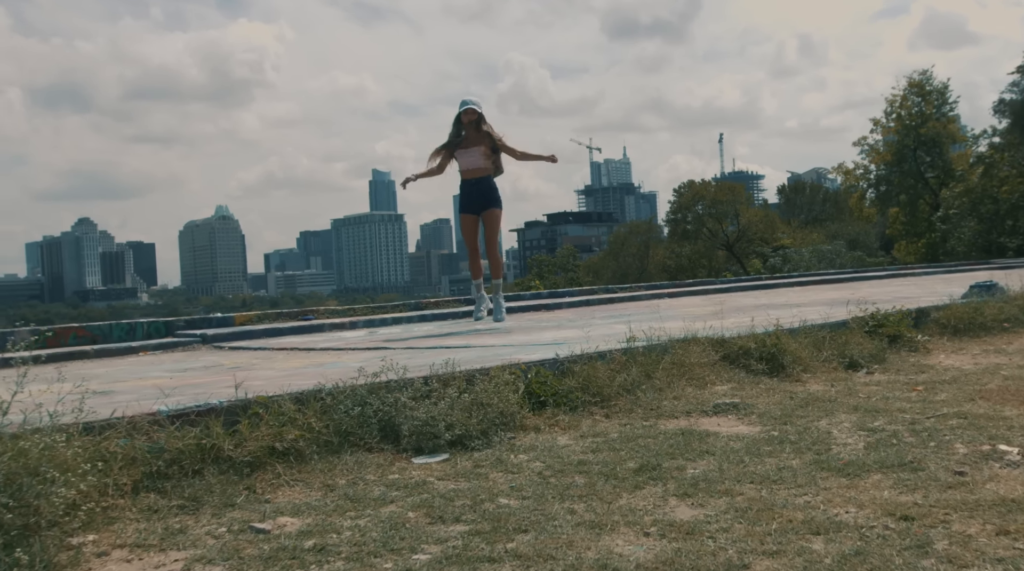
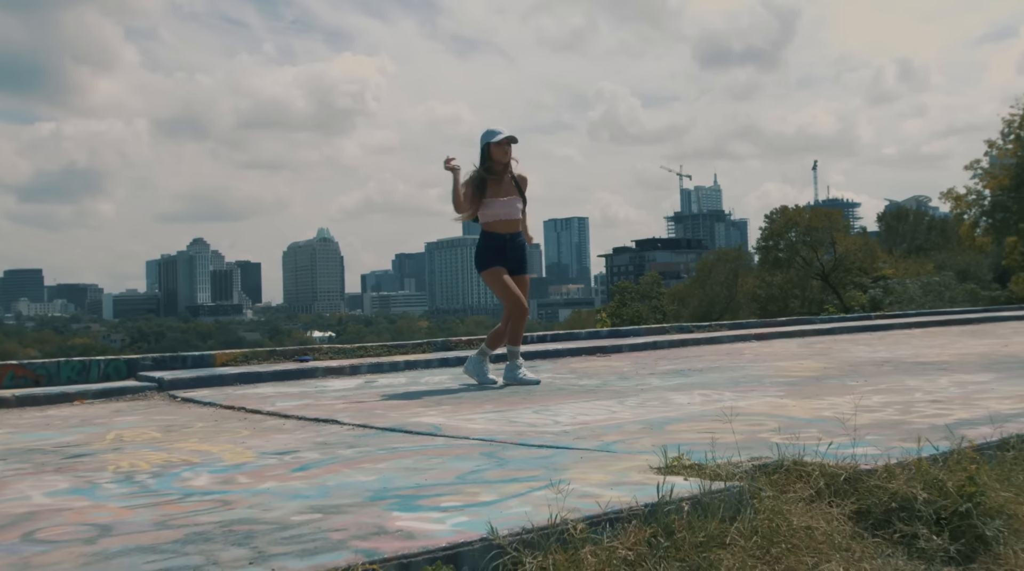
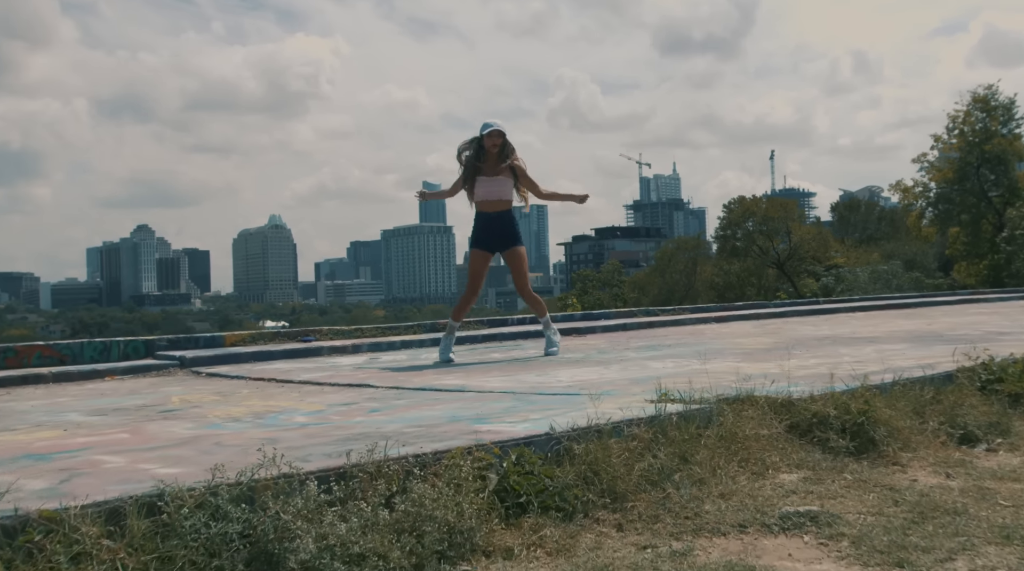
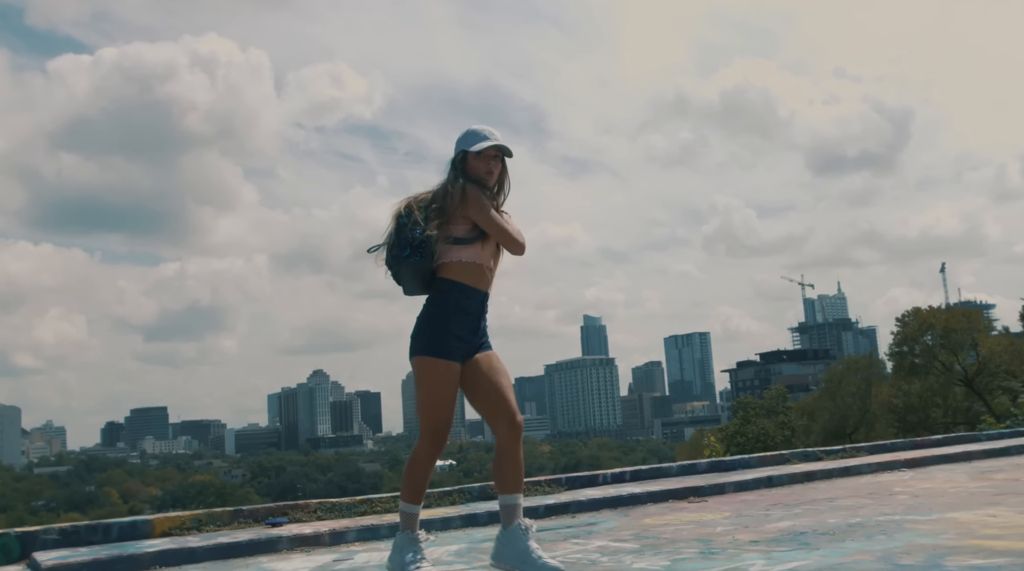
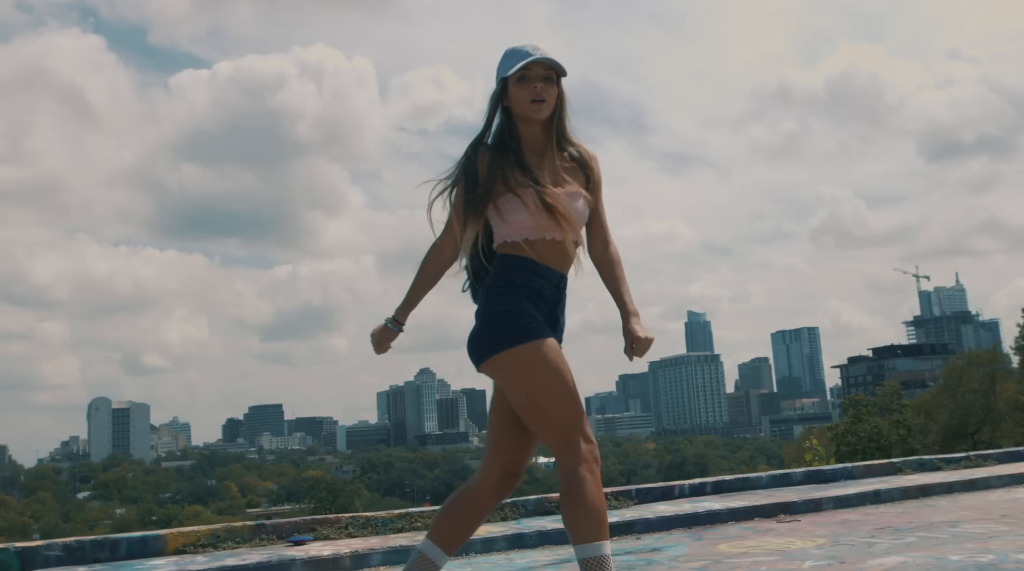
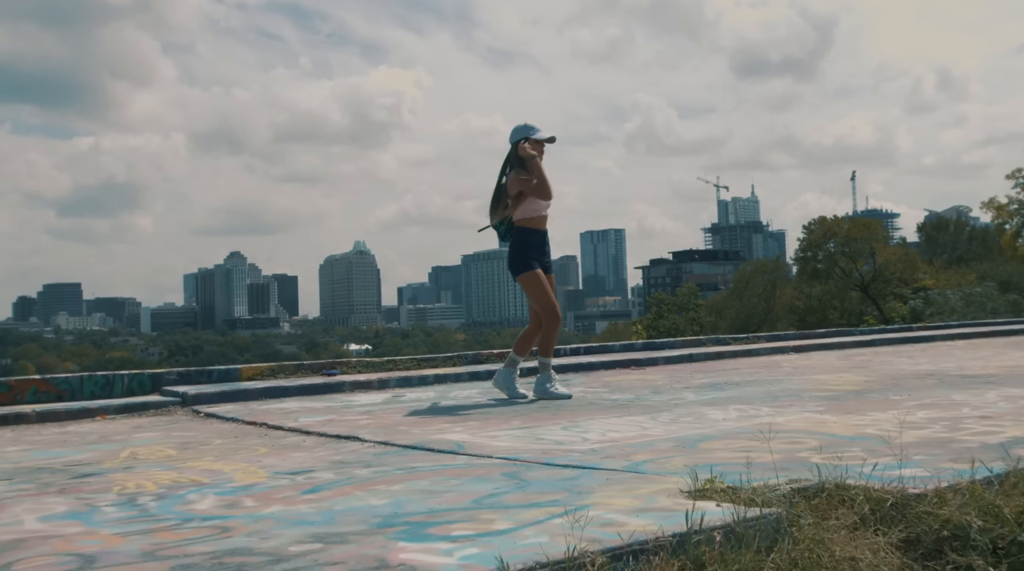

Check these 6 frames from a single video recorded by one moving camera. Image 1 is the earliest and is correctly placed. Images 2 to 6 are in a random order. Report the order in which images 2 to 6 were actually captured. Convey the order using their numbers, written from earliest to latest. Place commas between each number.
3, 2, 6, 4, 5
